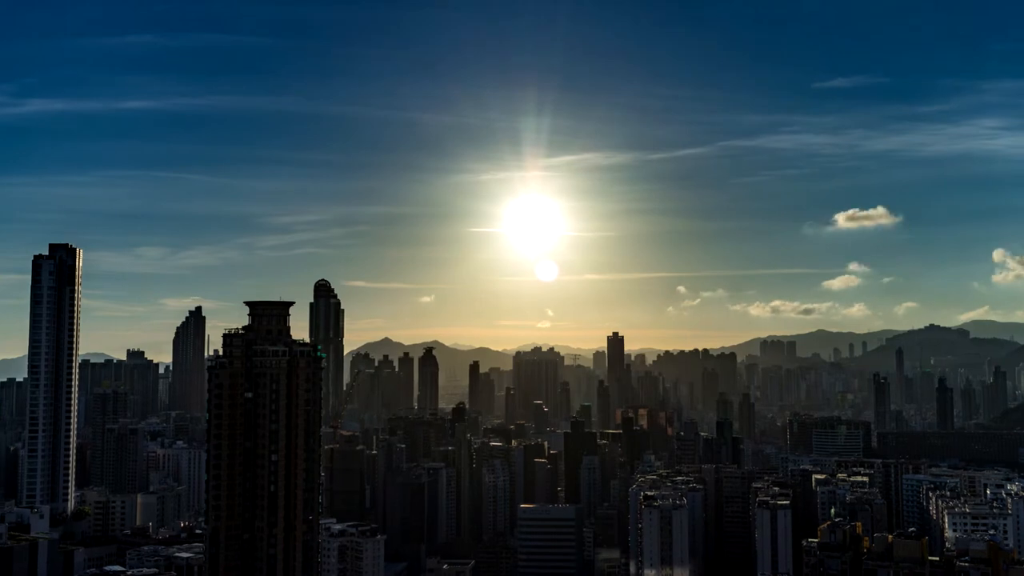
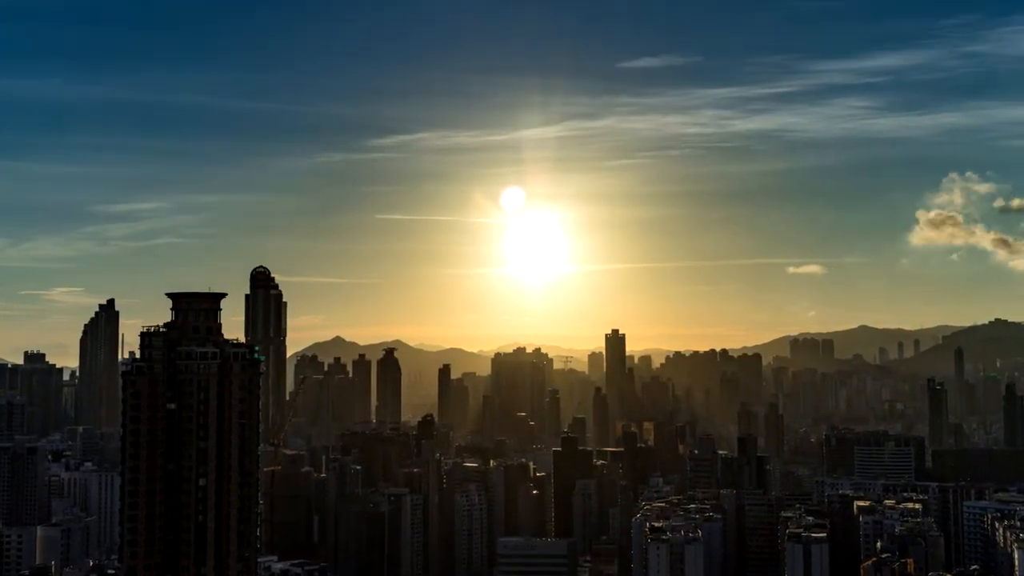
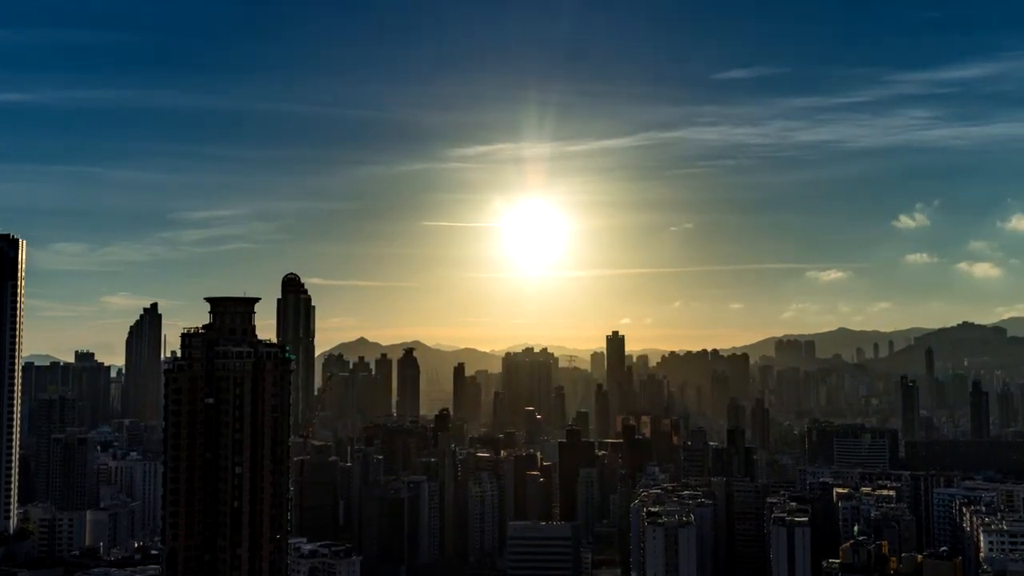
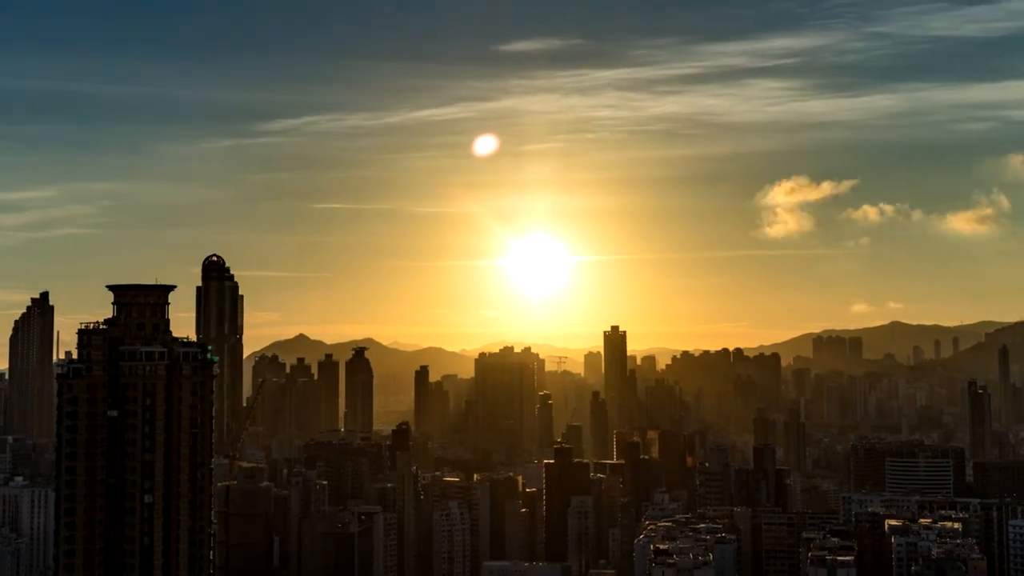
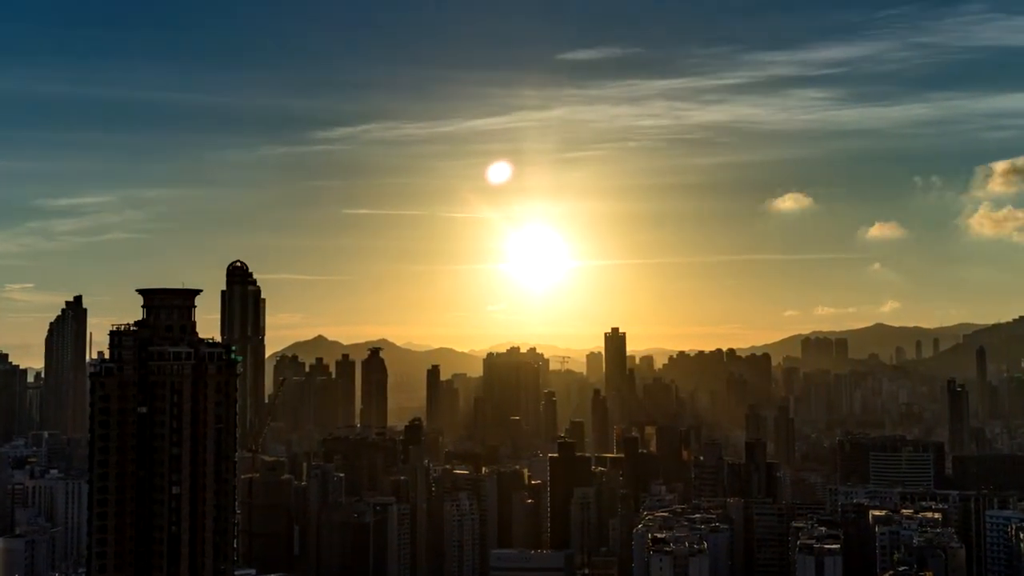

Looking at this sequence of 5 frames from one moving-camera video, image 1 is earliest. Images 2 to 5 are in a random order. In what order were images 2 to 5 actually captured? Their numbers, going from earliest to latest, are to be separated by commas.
3, 2, 5, 4
